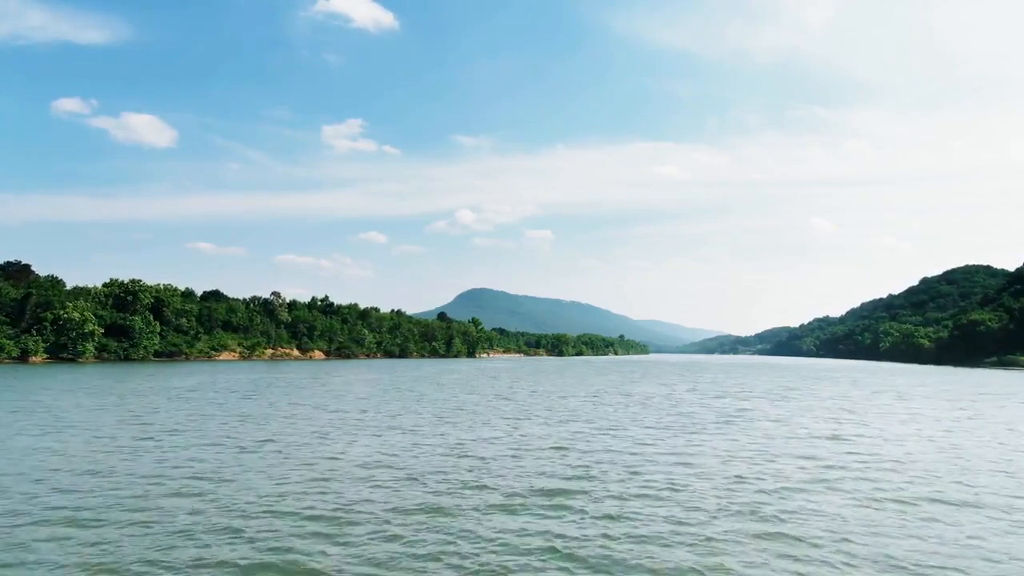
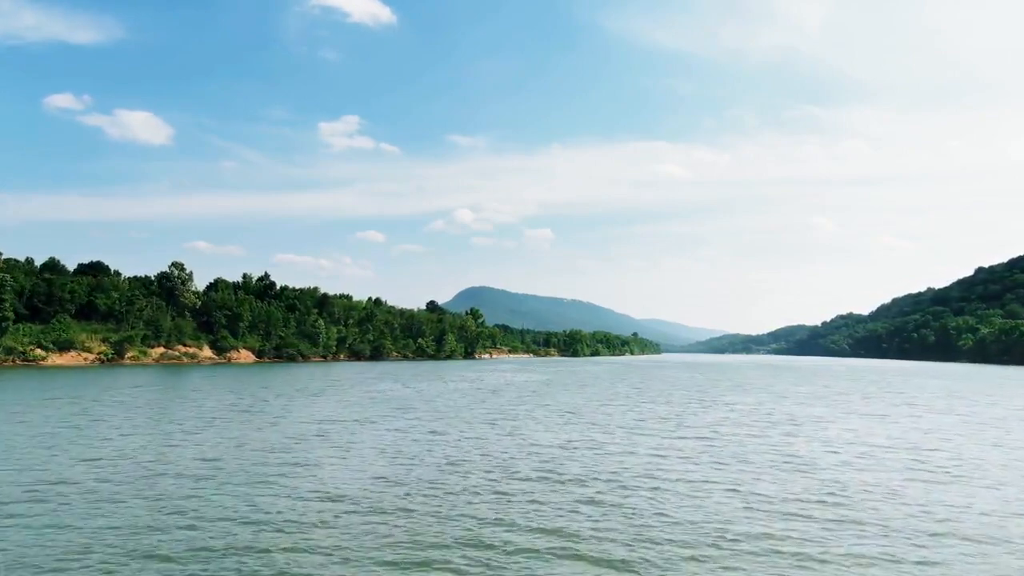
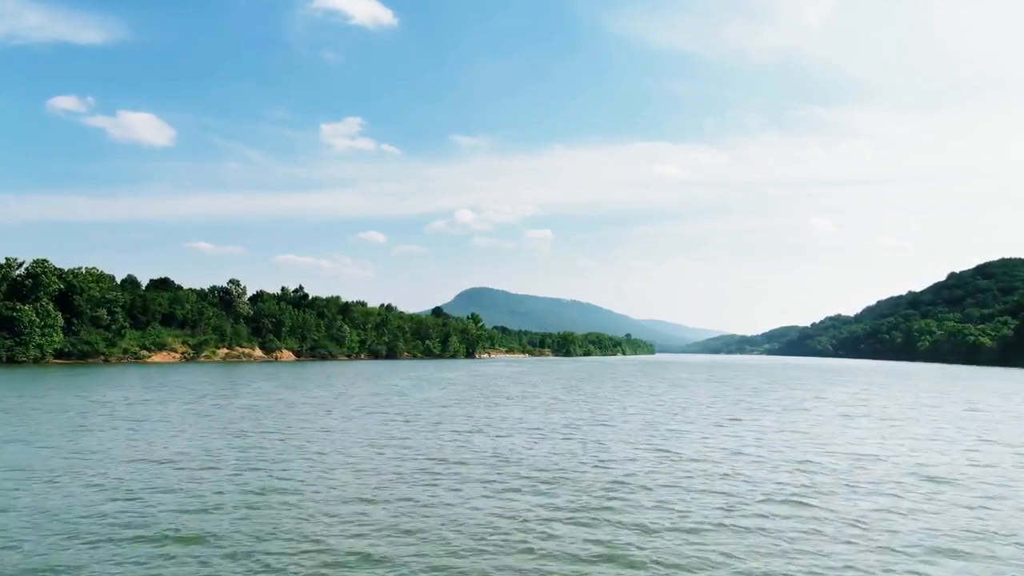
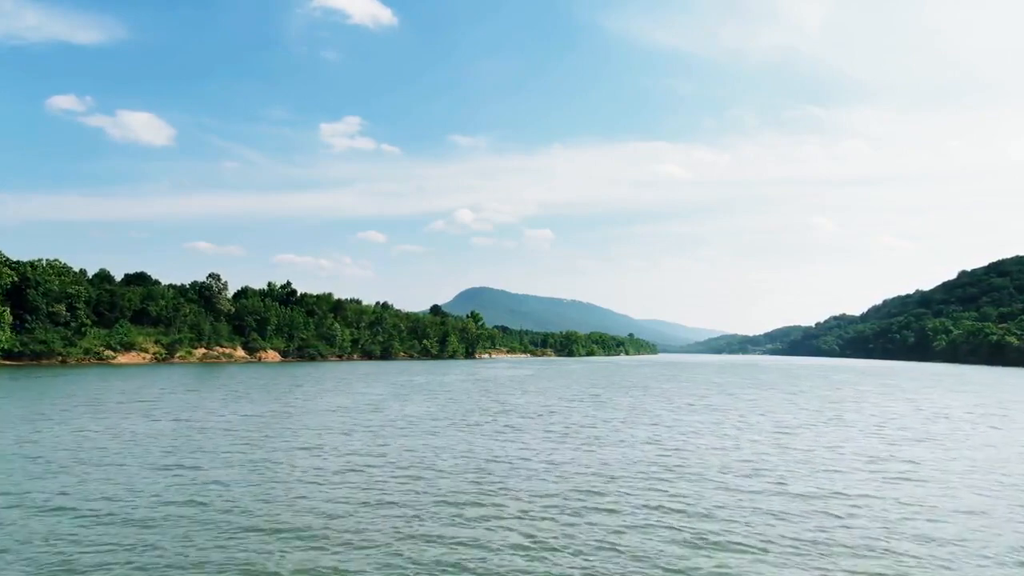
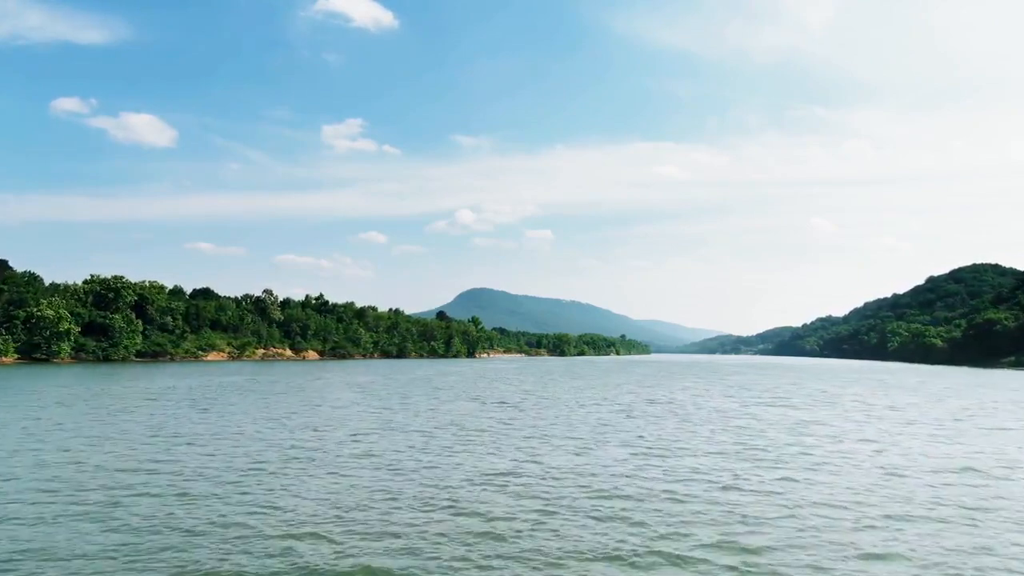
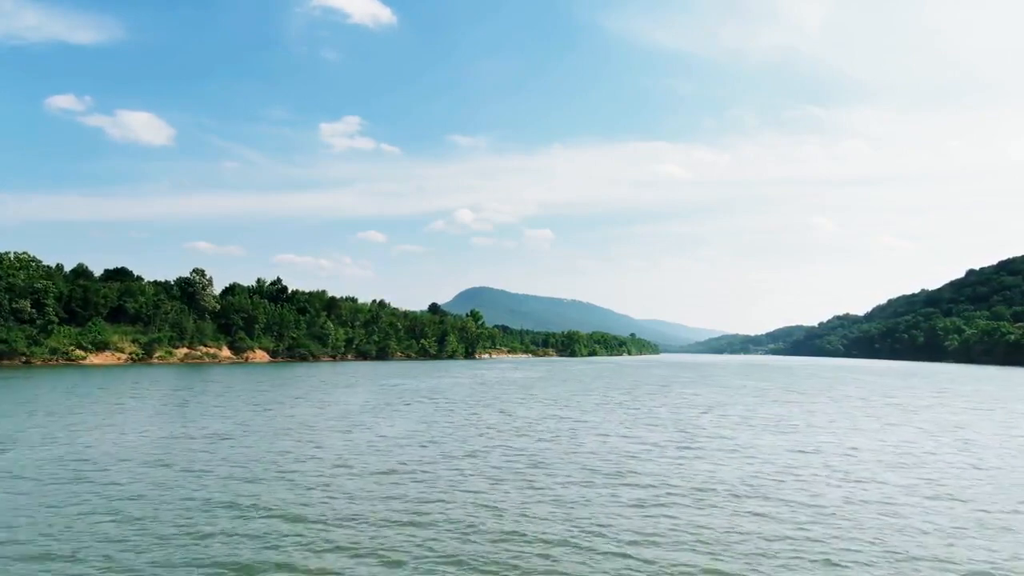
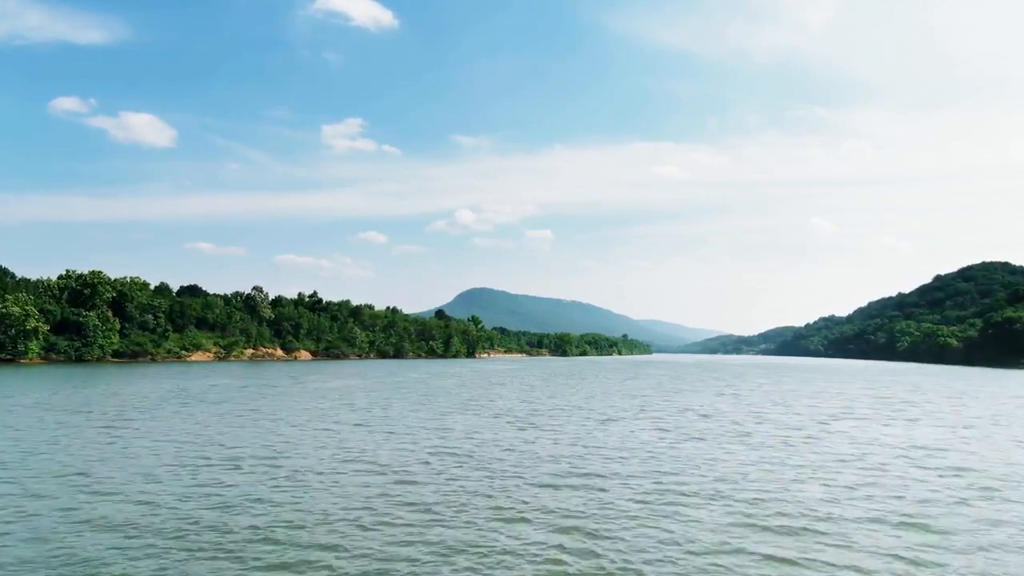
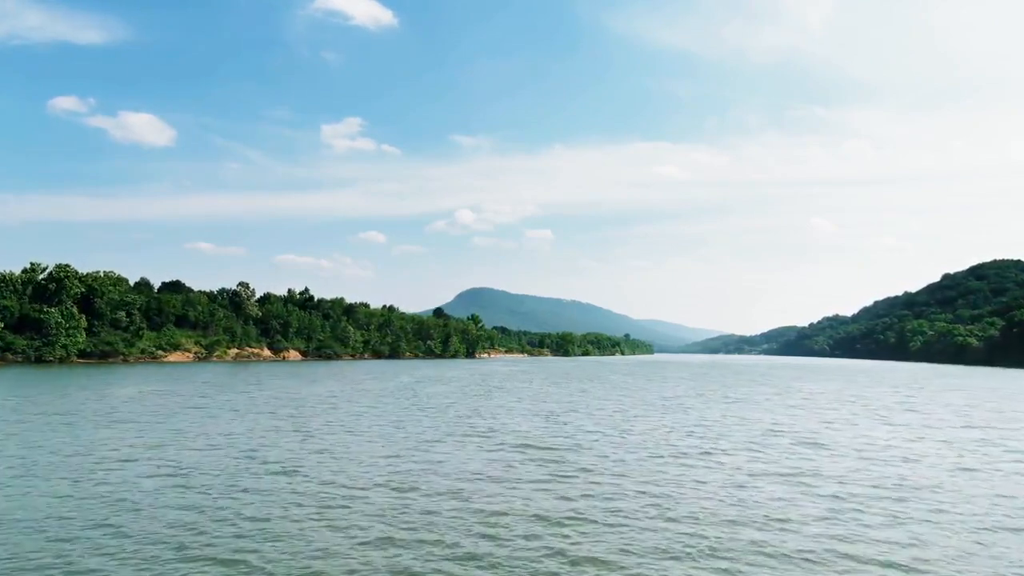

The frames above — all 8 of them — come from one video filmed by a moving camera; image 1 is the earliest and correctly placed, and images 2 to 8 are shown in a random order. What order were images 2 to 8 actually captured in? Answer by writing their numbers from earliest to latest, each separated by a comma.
5, 7, 8, 3, 4, 6, 2
